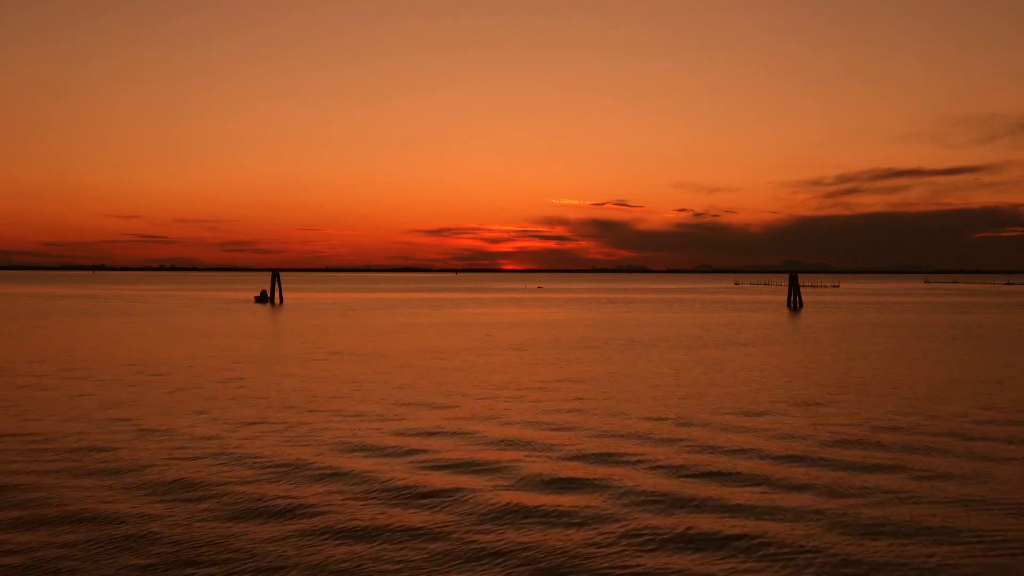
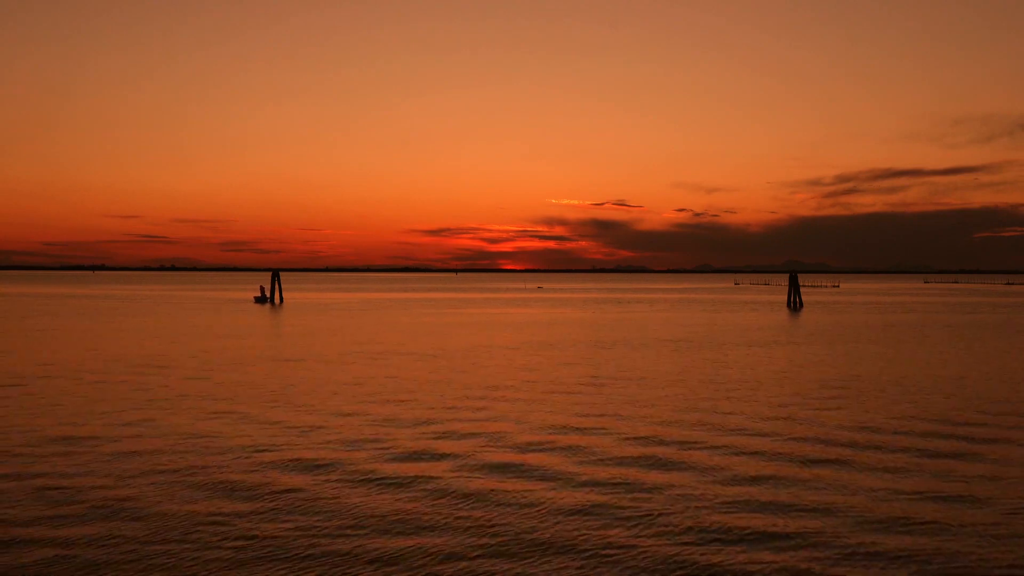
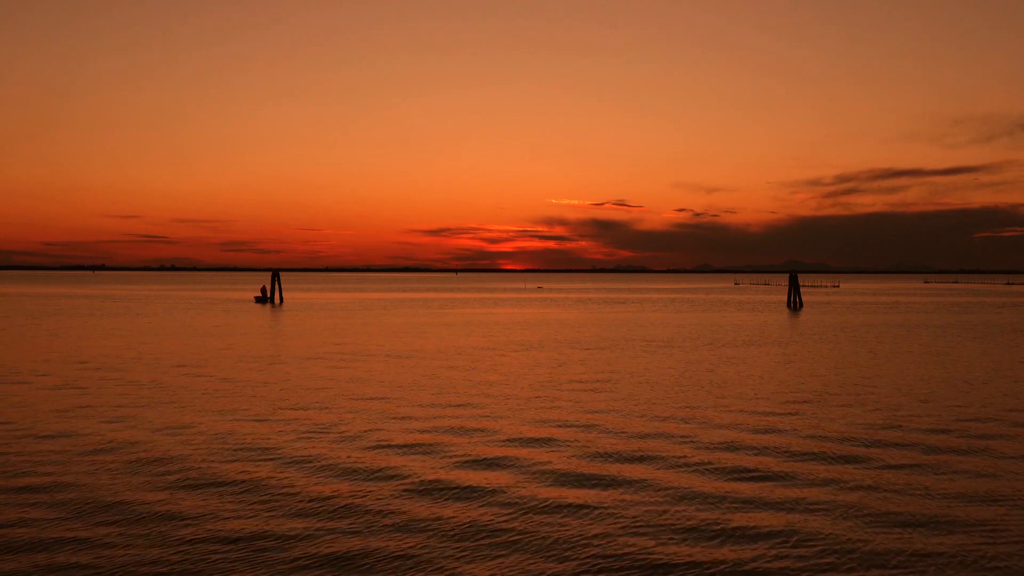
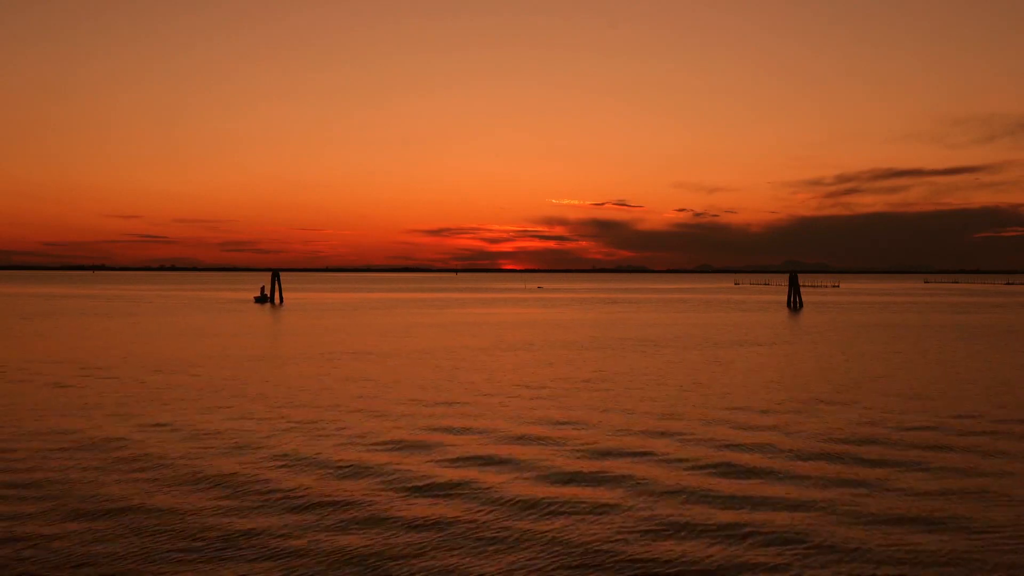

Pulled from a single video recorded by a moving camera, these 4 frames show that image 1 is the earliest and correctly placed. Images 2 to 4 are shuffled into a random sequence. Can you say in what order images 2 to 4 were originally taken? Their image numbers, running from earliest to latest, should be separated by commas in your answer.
4, 3, 2
